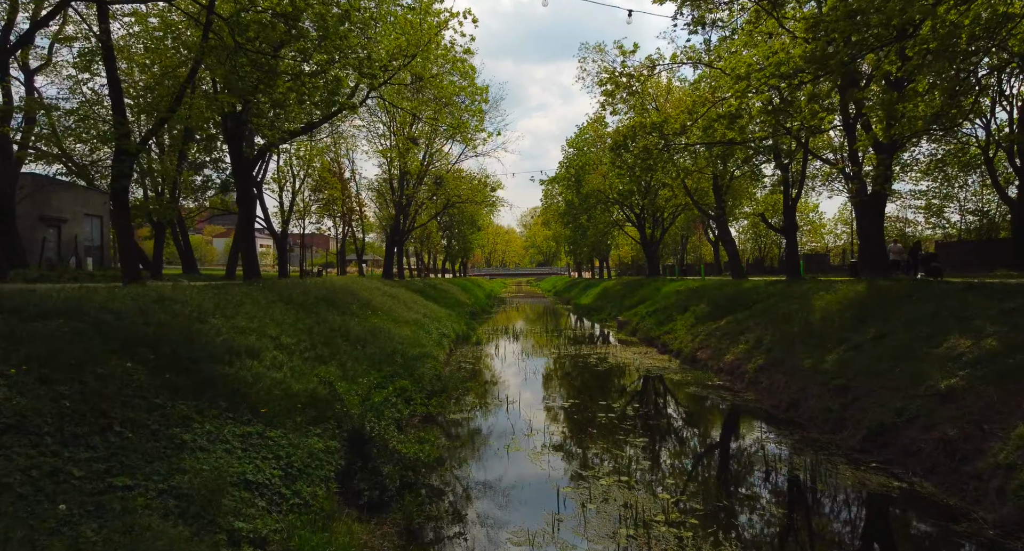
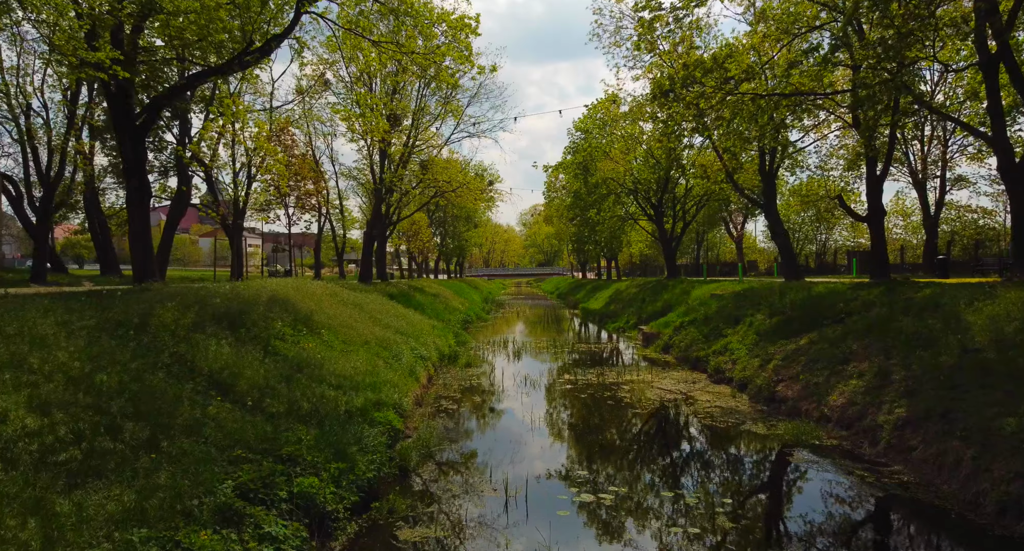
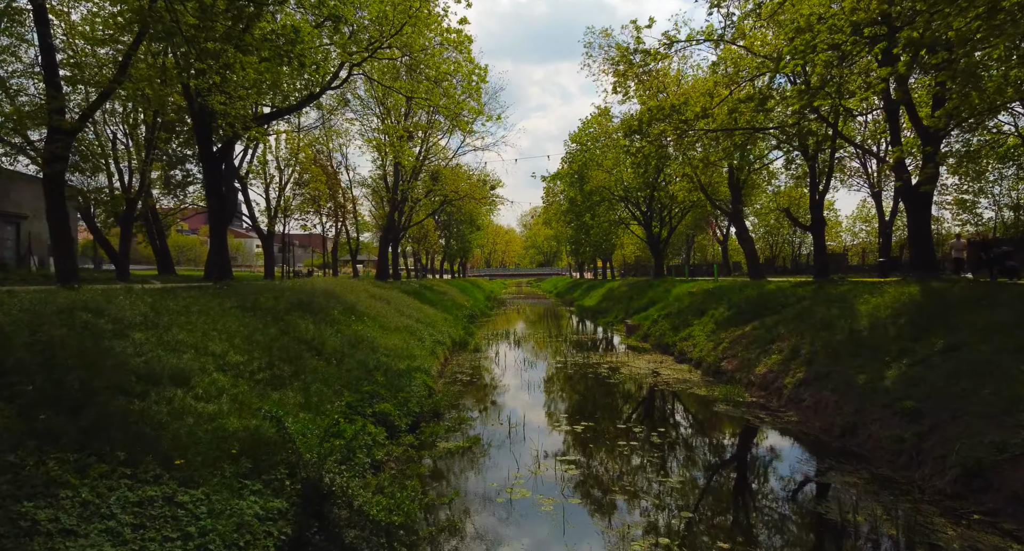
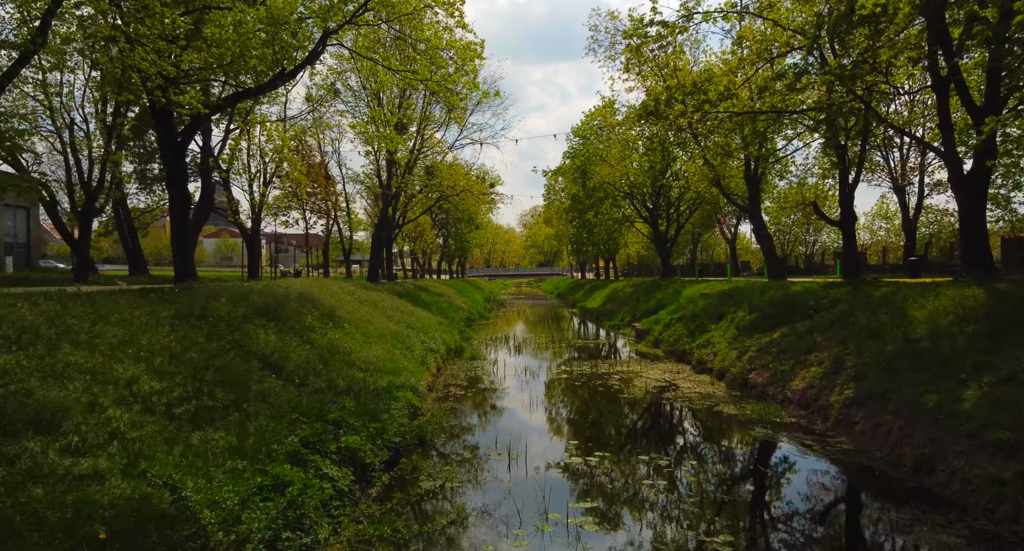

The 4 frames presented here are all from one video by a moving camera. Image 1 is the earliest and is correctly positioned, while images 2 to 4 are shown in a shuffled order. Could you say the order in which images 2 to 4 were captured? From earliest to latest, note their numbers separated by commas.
3, 4, 2
